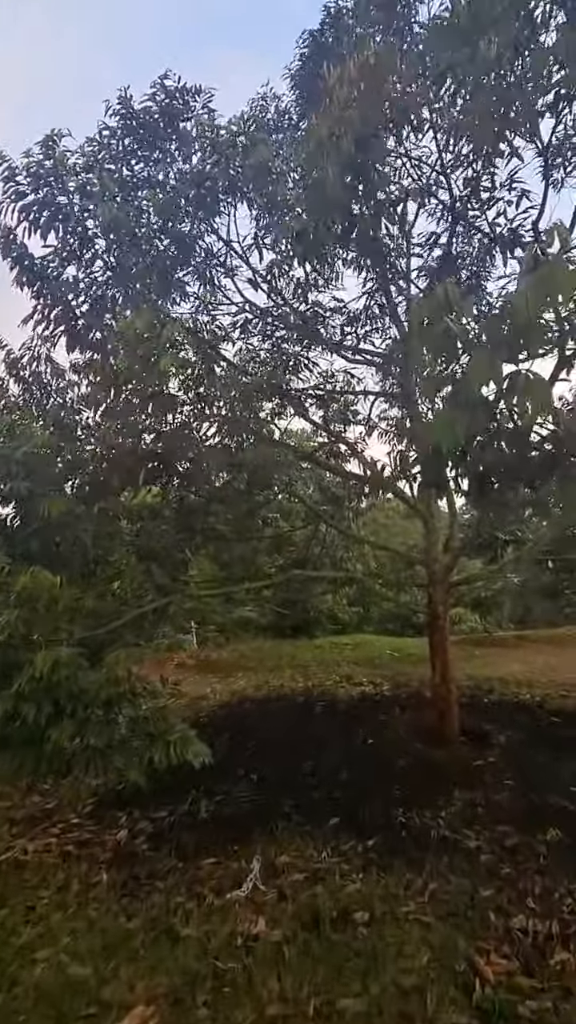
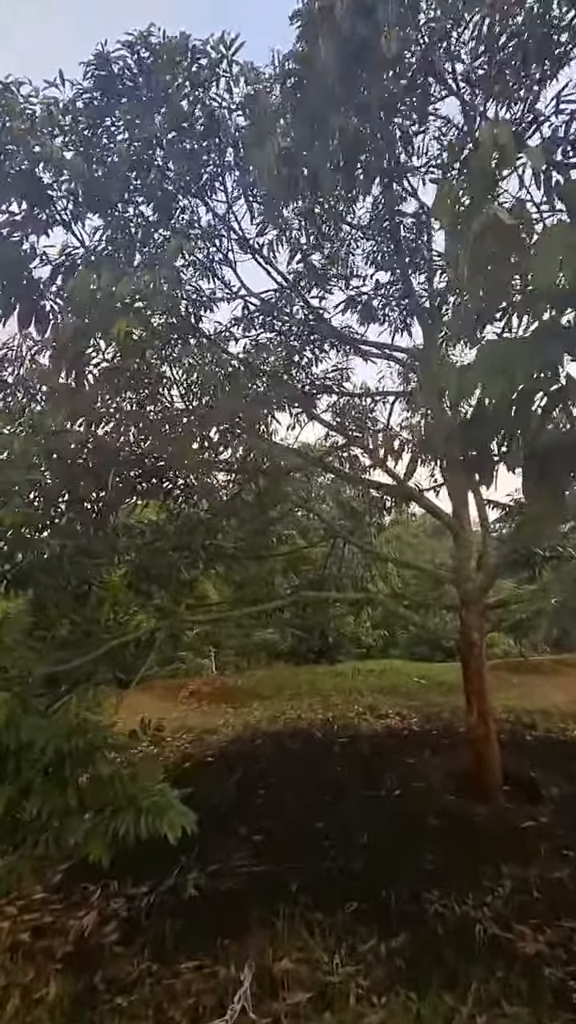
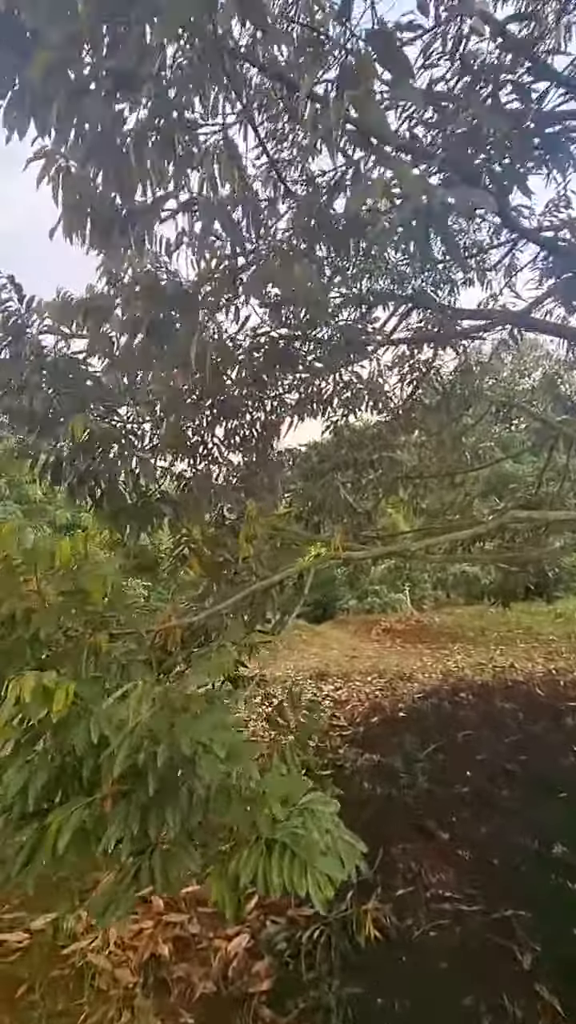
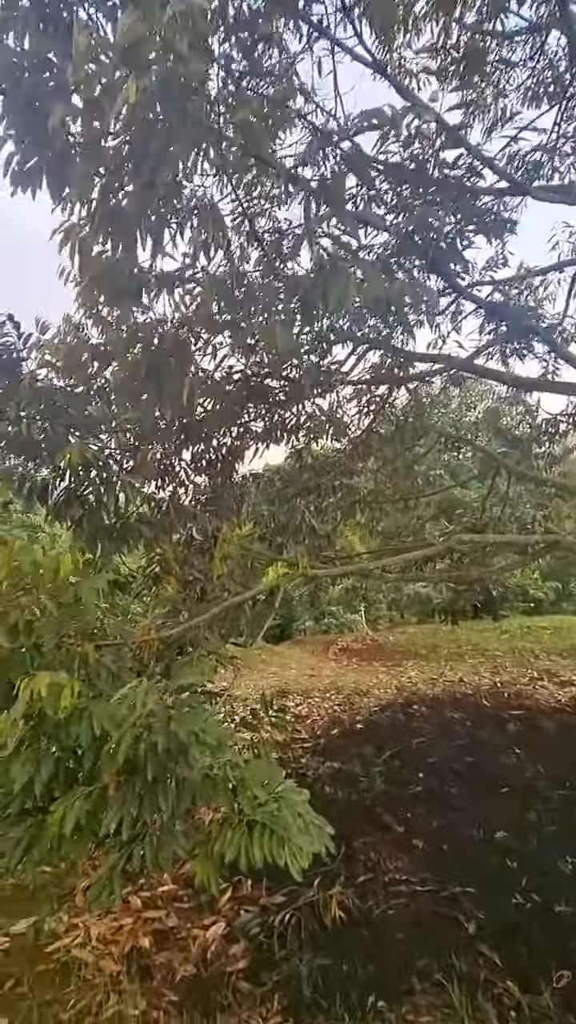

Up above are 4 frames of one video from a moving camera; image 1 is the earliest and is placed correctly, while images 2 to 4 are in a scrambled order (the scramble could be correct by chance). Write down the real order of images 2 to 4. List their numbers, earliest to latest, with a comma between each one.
2, 4, 3
